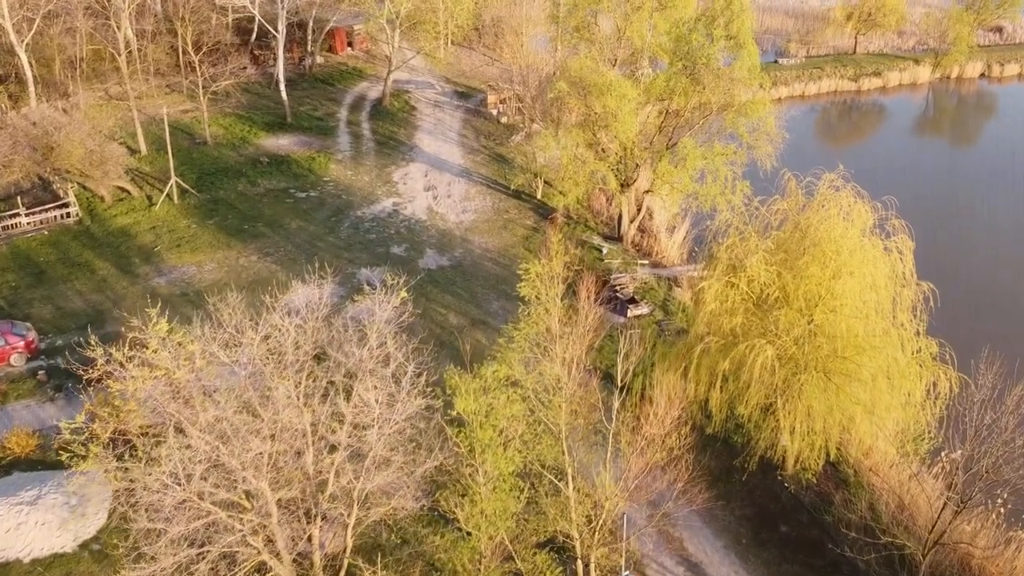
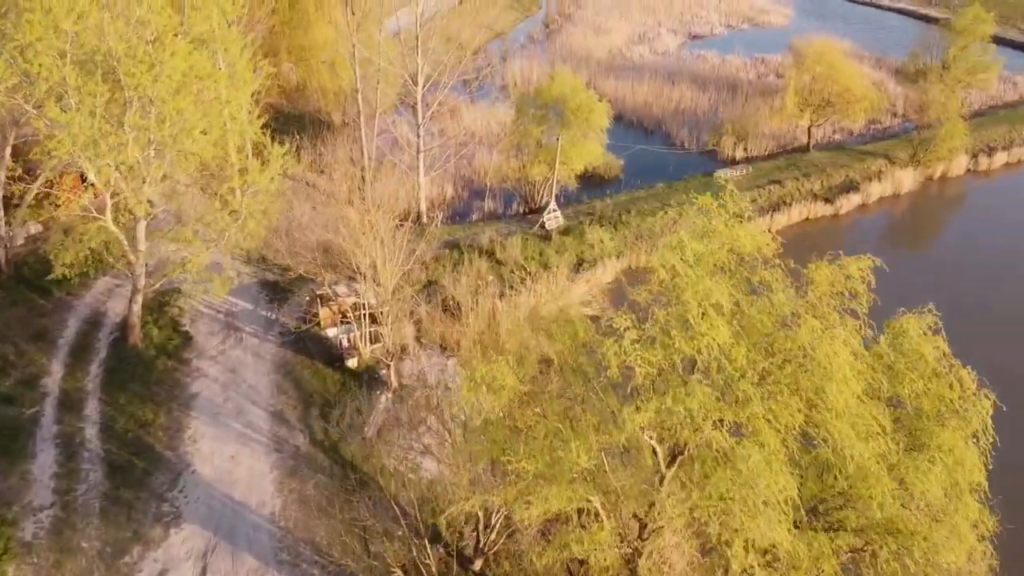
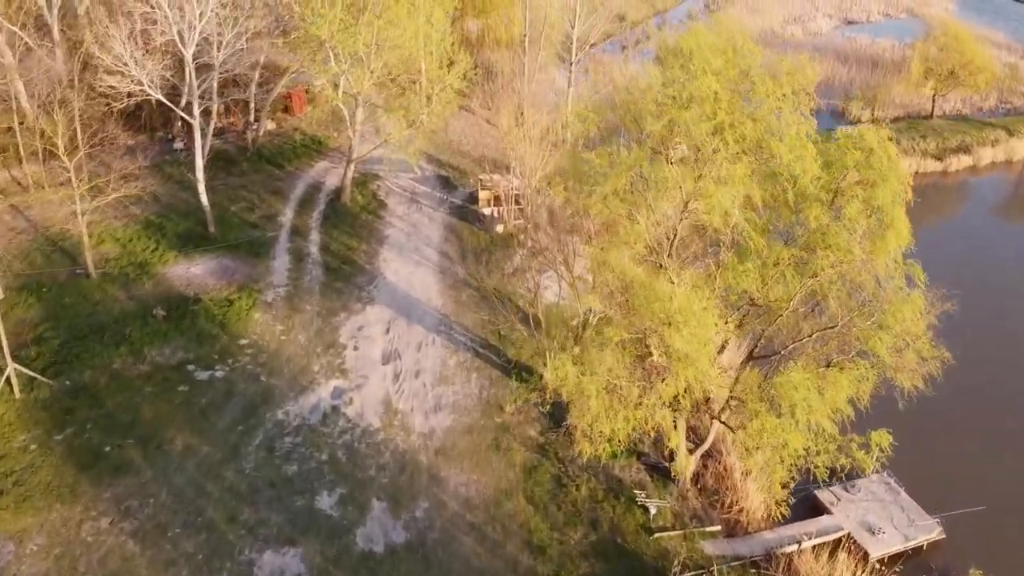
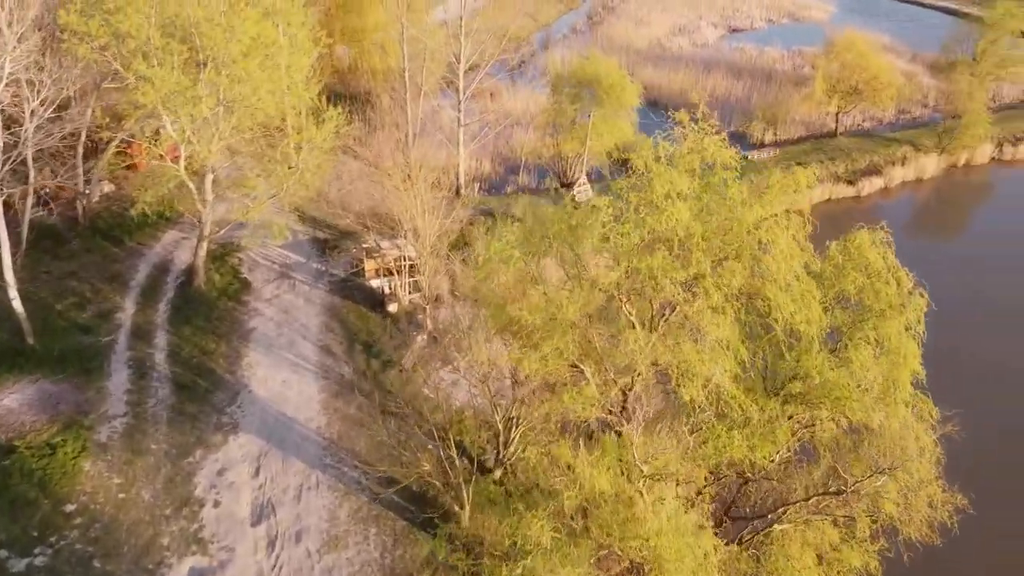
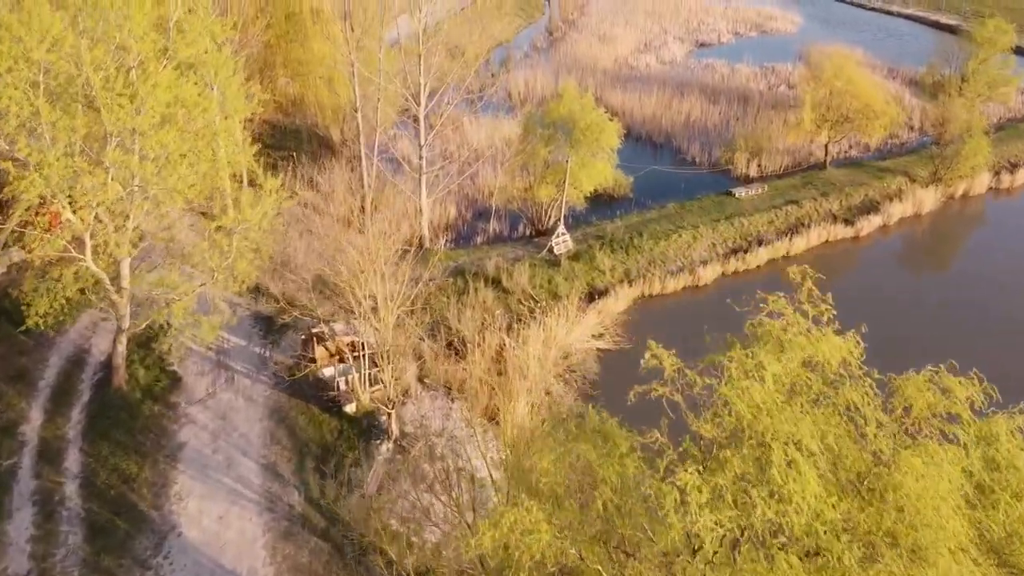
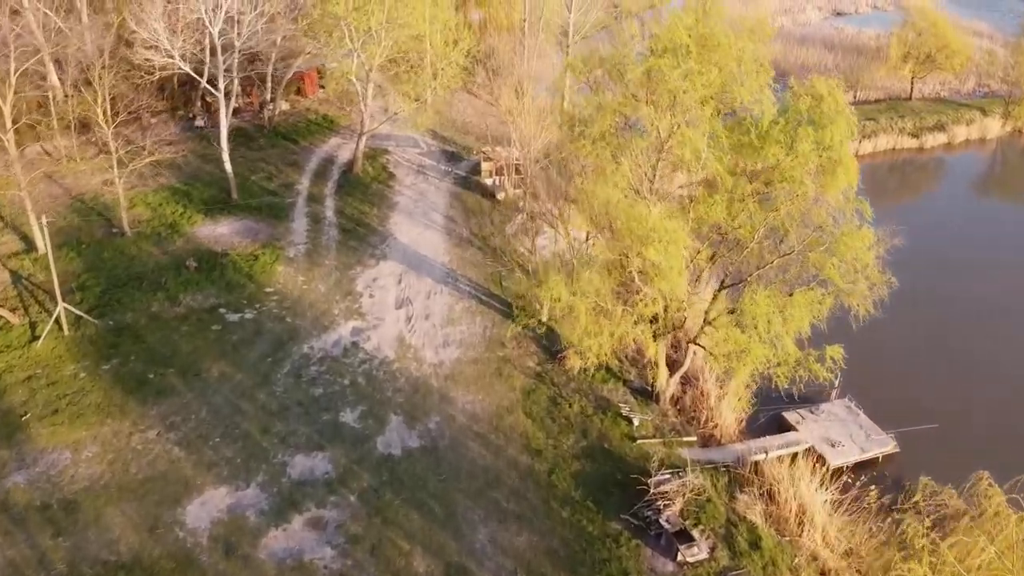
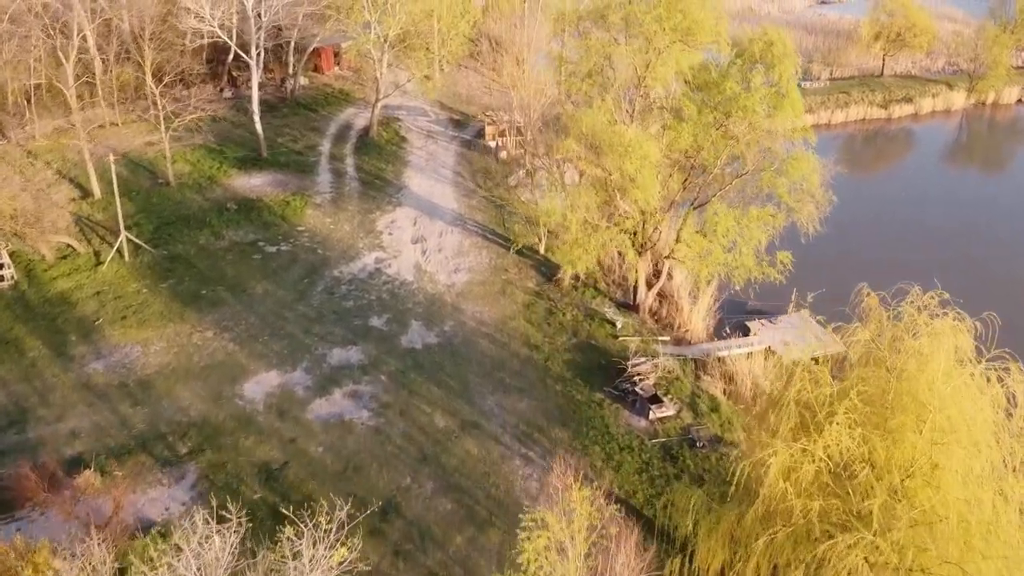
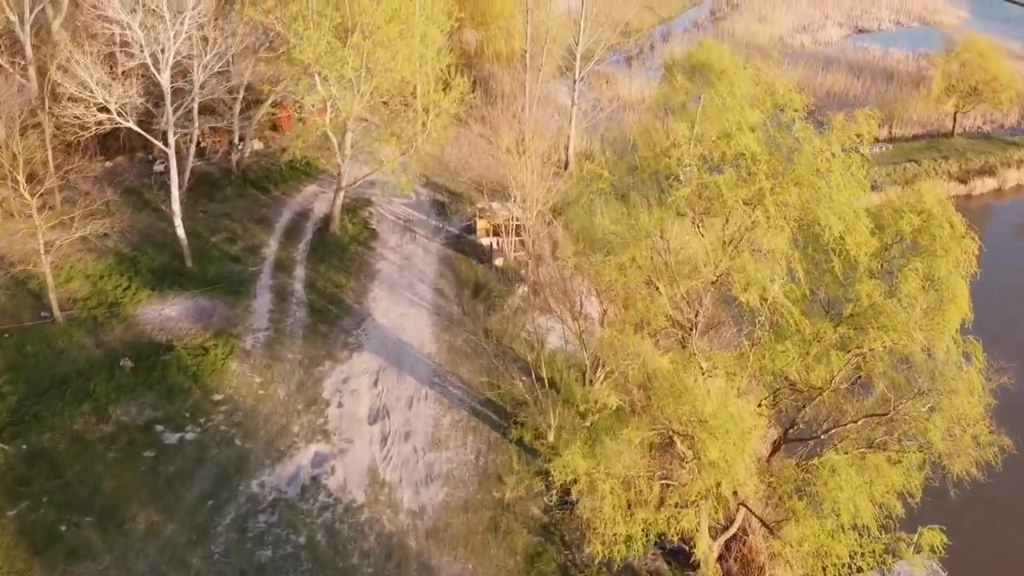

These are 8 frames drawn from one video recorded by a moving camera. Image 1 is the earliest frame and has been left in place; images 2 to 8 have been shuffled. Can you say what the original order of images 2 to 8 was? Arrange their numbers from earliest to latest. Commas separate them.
7, 6, 3, 8, 4, 2, 5
